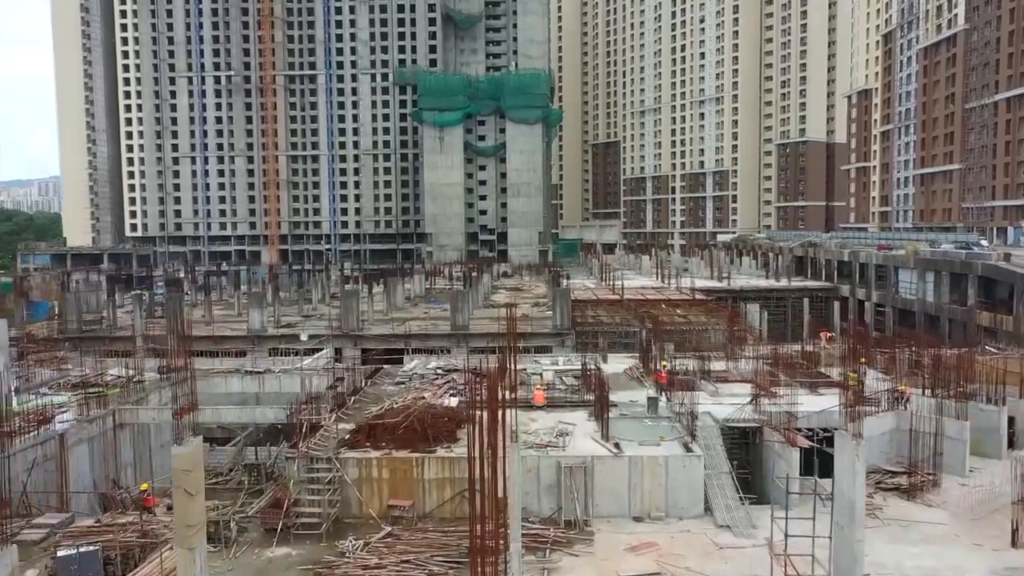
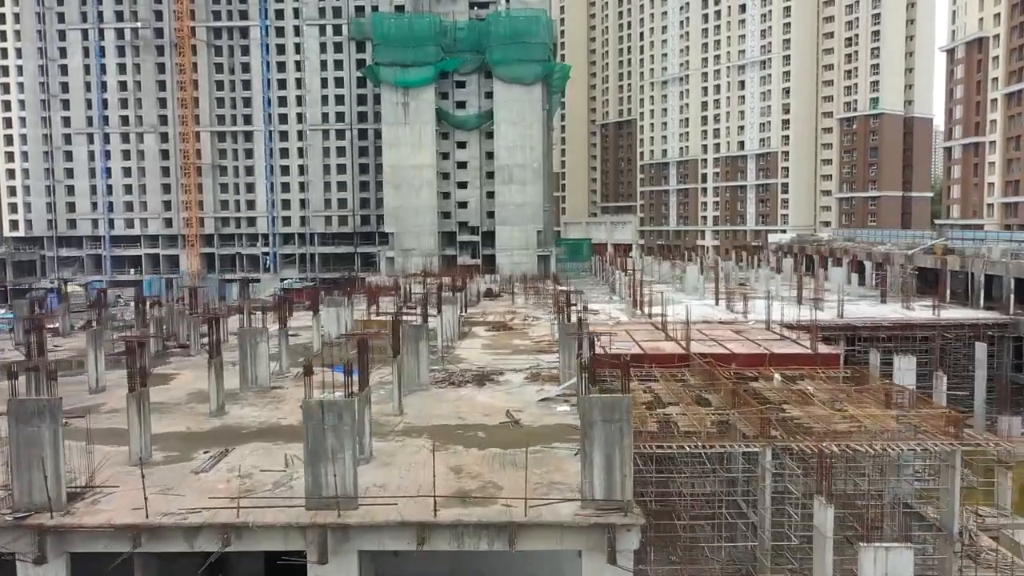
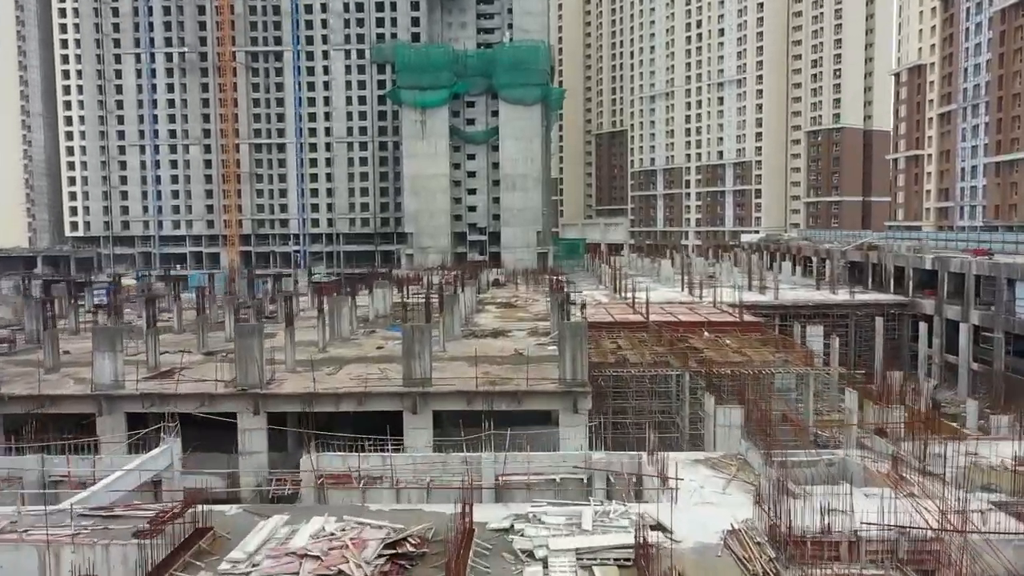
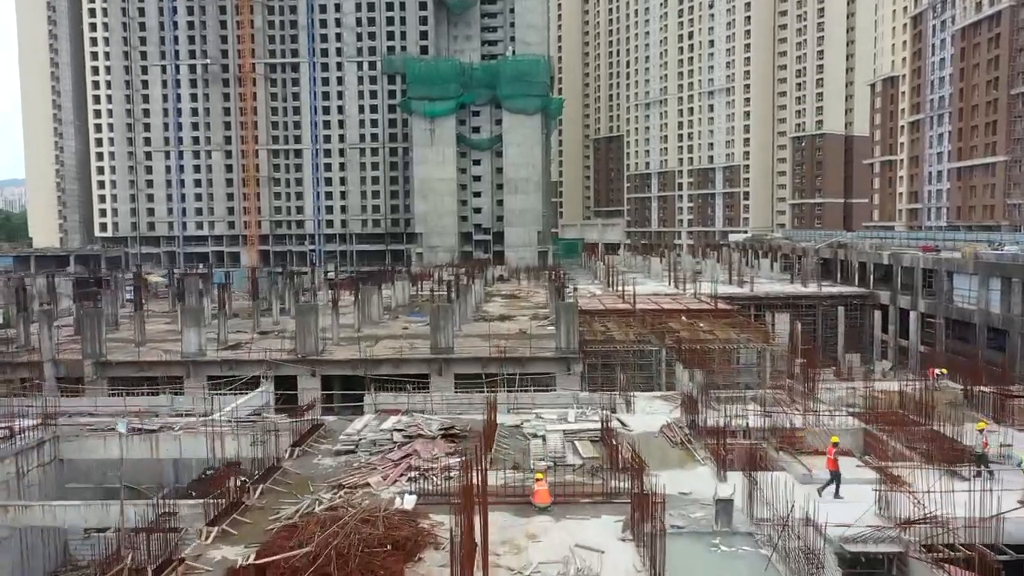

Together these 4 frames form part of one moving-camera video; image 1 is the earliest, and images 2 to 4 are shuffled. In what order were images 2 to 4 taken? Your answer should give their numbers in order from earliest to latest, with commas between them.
4, 3, 2
